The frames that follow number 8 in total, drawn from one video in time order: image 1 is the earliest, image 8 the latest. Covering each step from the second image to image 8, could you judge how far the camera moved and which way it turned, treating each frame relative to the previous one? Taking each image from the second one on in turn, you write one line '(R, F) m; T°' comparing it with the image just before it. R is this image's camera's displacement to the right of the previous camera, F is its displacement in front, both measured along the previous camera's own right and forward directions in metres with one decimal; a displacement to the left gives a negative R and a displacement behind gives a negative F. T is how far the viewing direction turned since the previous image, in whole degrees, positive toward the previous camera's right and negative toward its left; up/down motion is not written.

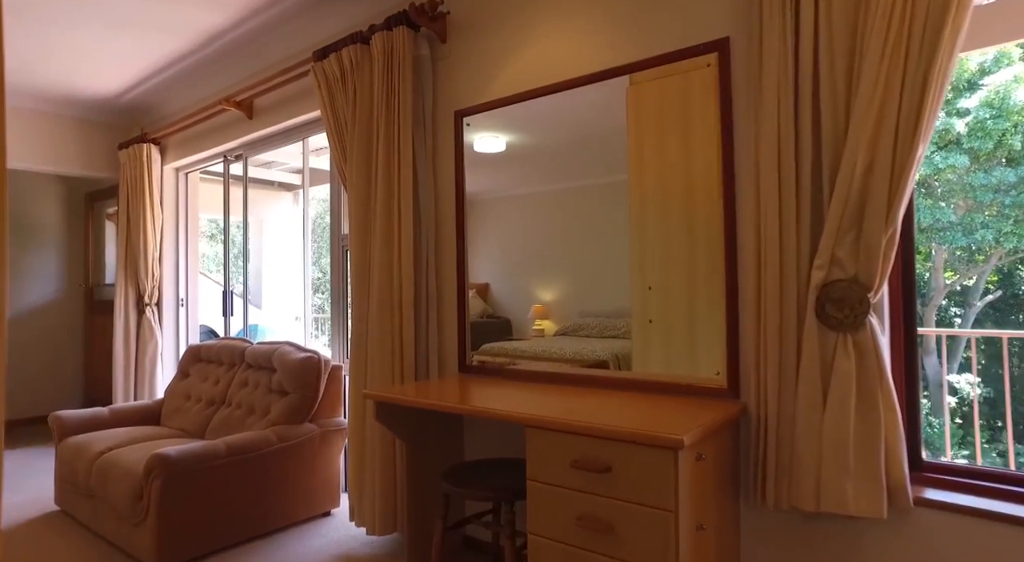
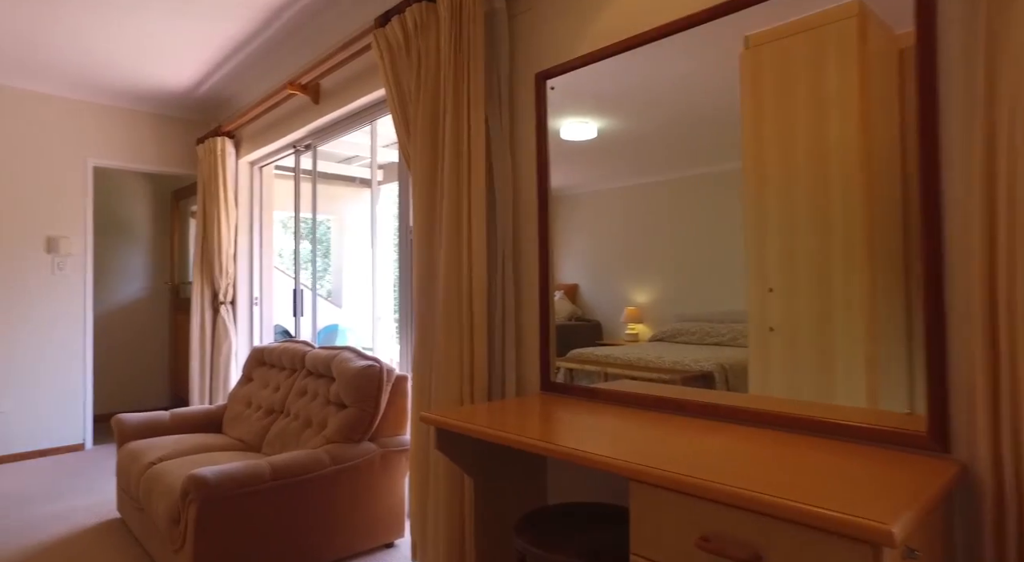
(0.0, +0.4) m; -9°
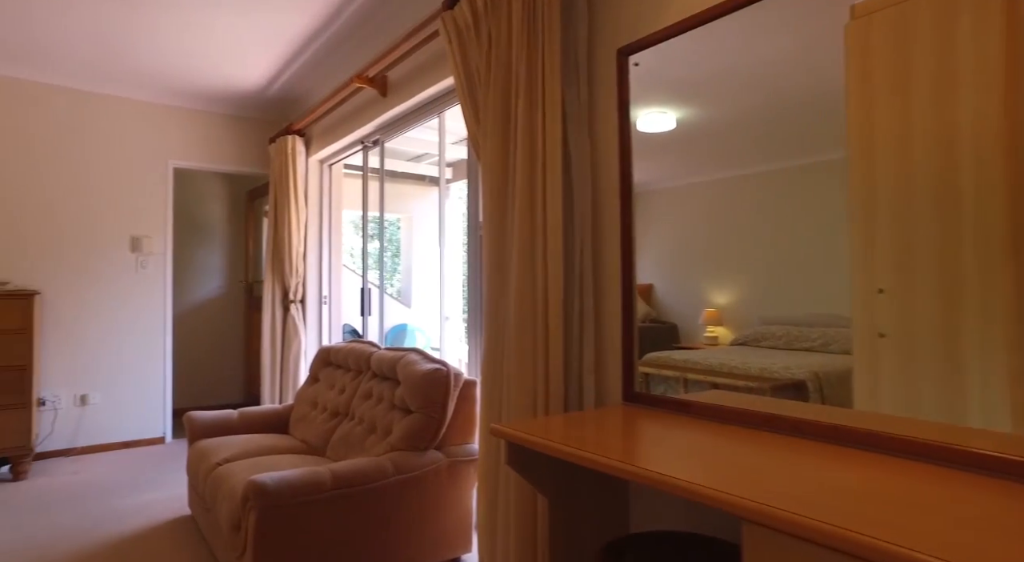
(0.0, +0.2) m; -6°
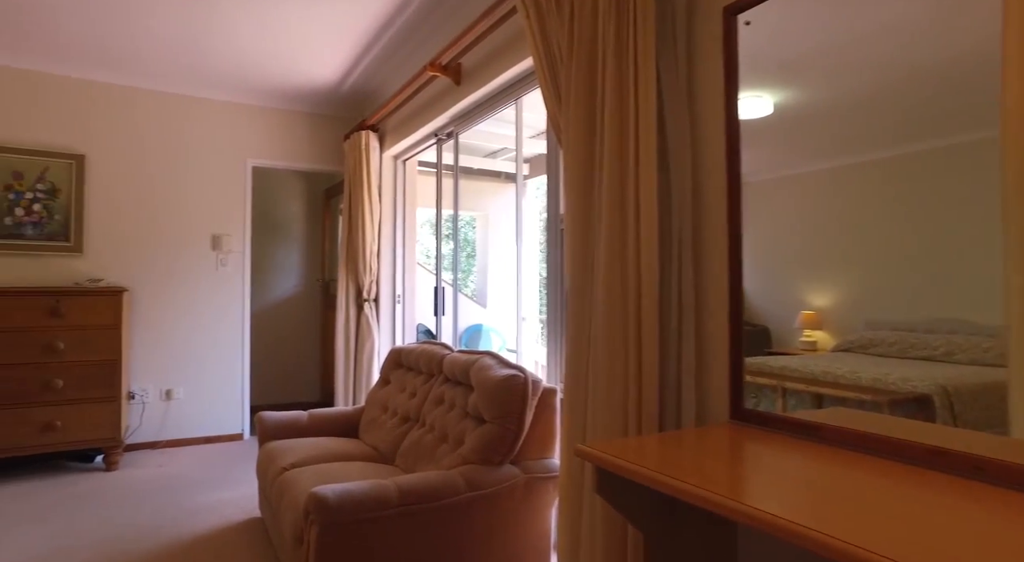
(0.0, +0.2) m; -7°
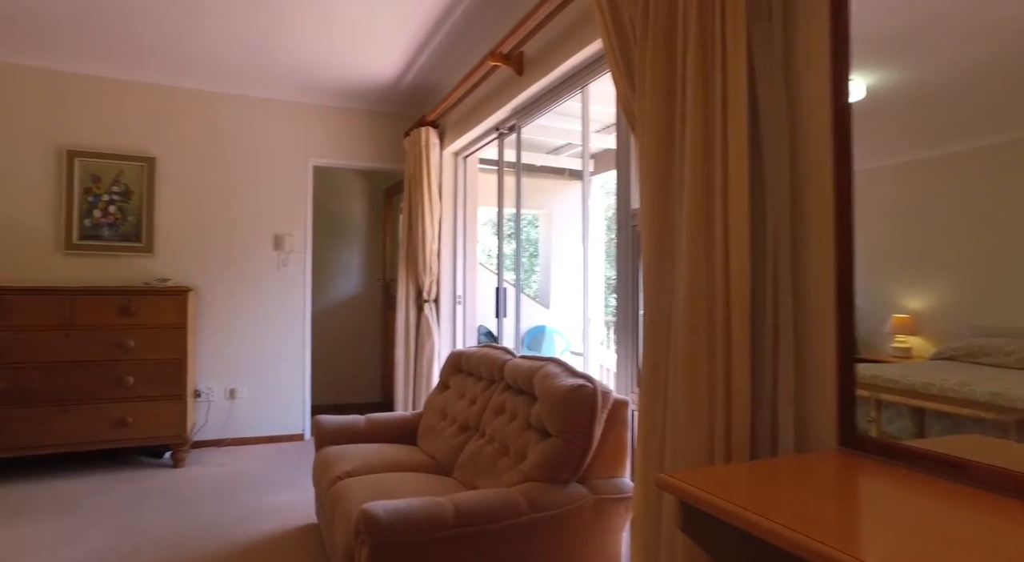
(0.0, +0.2) m; -6°
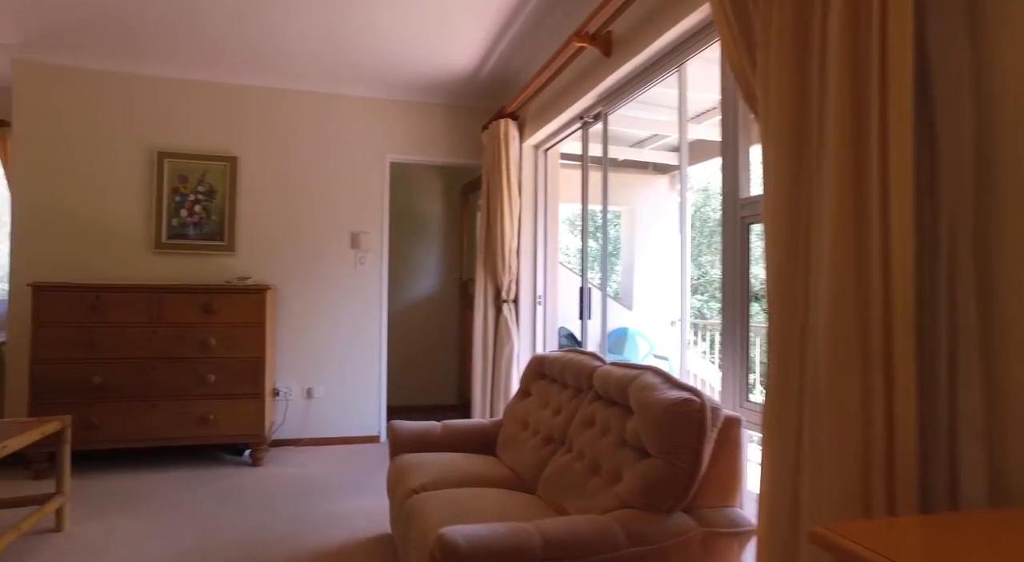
(-0.1, +0.2) m; -7°
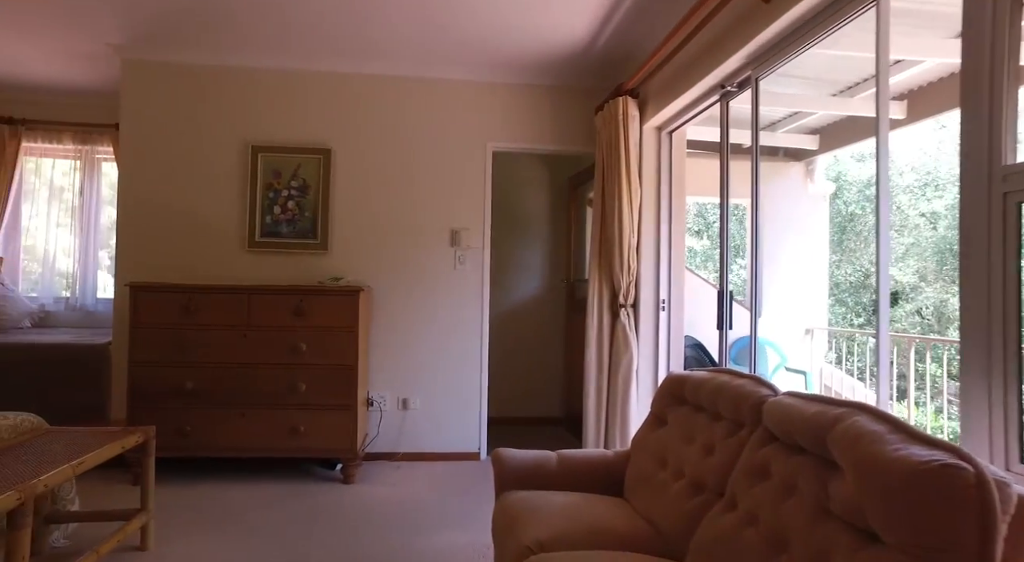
(-0.1, +0.4) m; -9°
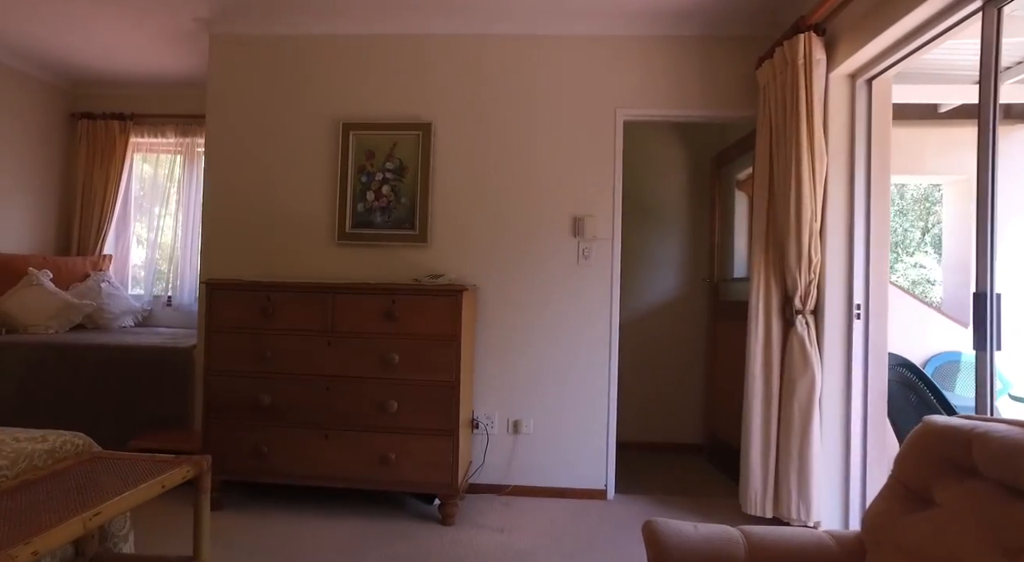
(-0.1, +0.6) m; -10°
